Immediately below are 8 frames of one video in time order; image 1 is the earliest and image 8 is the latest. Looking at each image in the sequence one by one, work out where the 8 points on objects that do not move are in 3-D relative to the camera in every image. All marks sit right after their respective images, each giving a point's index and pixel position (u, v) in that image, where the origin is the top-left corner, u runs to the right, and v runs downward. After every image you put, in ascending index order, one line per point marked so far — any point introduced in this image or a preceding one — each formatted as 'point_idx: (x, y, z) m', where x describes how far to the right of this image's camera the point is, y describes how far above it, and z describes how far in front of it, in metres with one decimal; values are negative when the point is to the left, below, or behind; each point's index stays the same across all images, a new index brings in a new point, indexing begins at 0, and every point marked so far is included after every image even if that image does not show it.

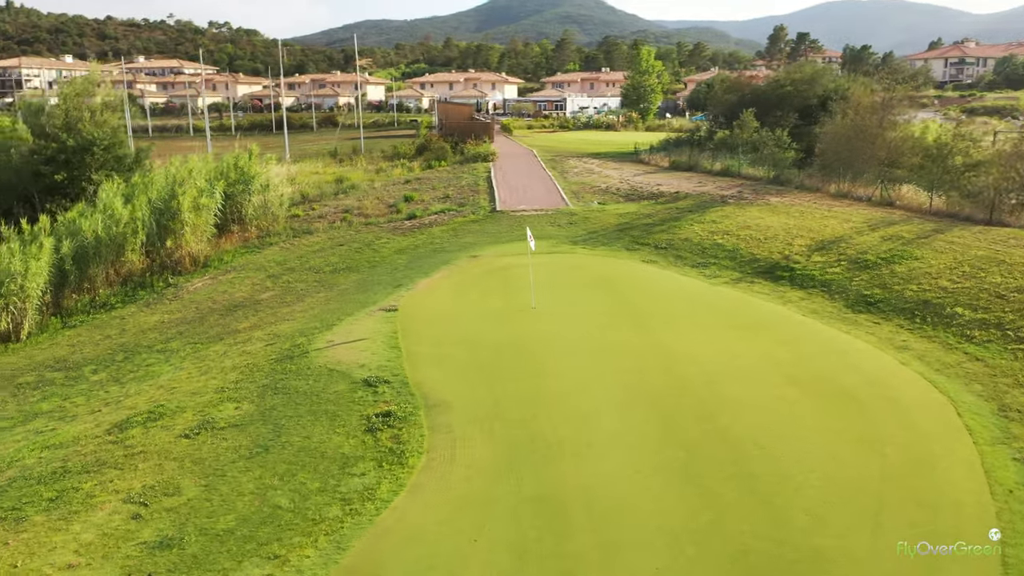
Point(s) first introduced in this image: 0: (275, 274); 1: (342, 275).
0: (-4.2, +0.2, +14.7) m
1: (-2.9, +0.2, +14.1) m
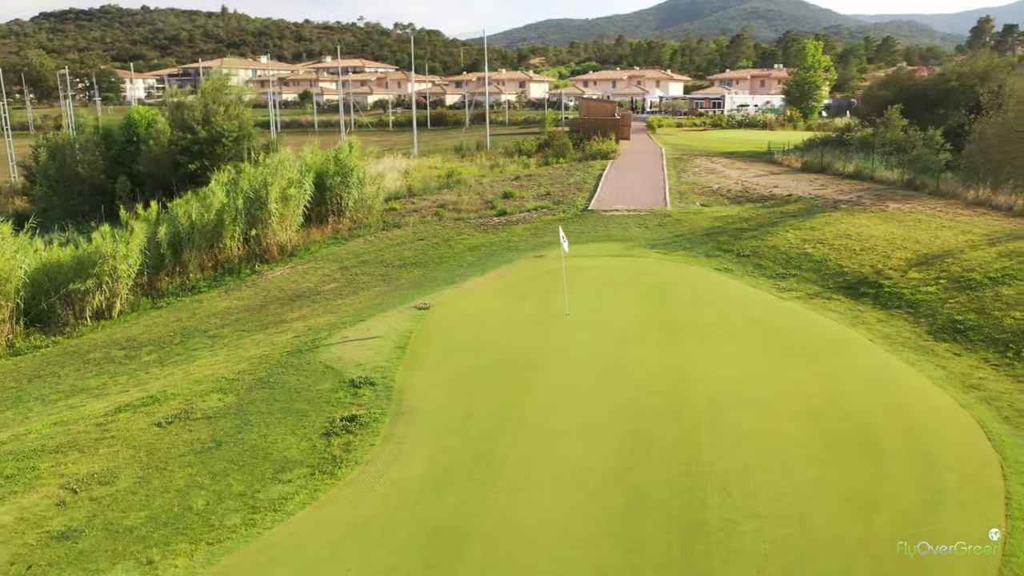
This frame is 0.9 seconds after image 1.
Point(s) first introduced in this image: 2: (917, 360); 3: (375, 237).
0: (-2.9, +0.4, +14.7) m
1: (-1.8, +0.3, +13.9) m
2: (+4.0, -0.7, +8.3) m
3: (-2.7, +1.0, +16.6) m
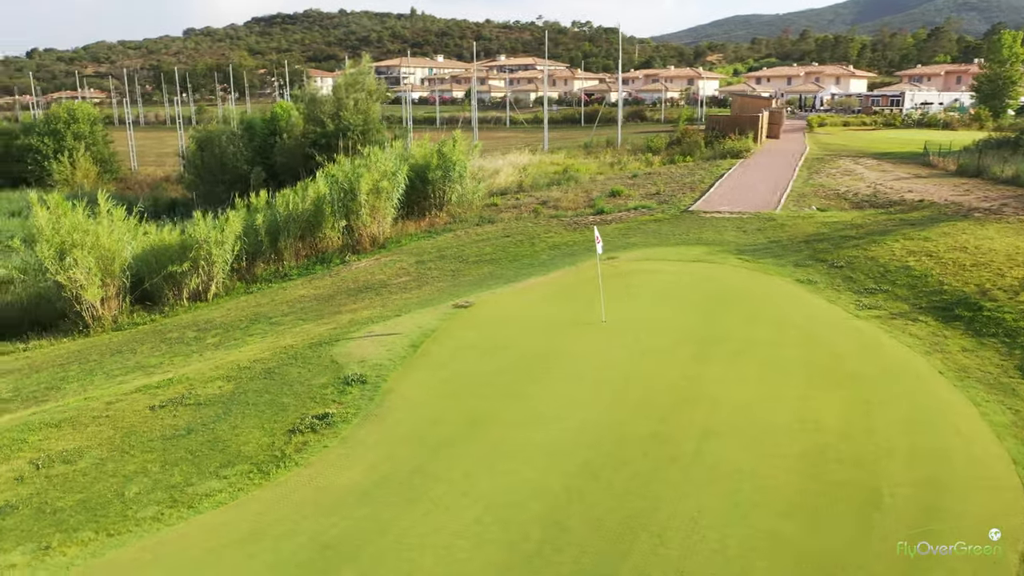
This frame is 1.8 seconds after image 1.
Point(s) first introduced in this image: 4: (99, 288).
0: (-1.5, +0.5, +14.6) m
1: (-0.6, +0.3, +13.5) m
2: (+3.9, -0.9, +6.9) m
3: (-0.9, +1.1, +16.4) m
4: (-7.0, 0.0, +14.1) m
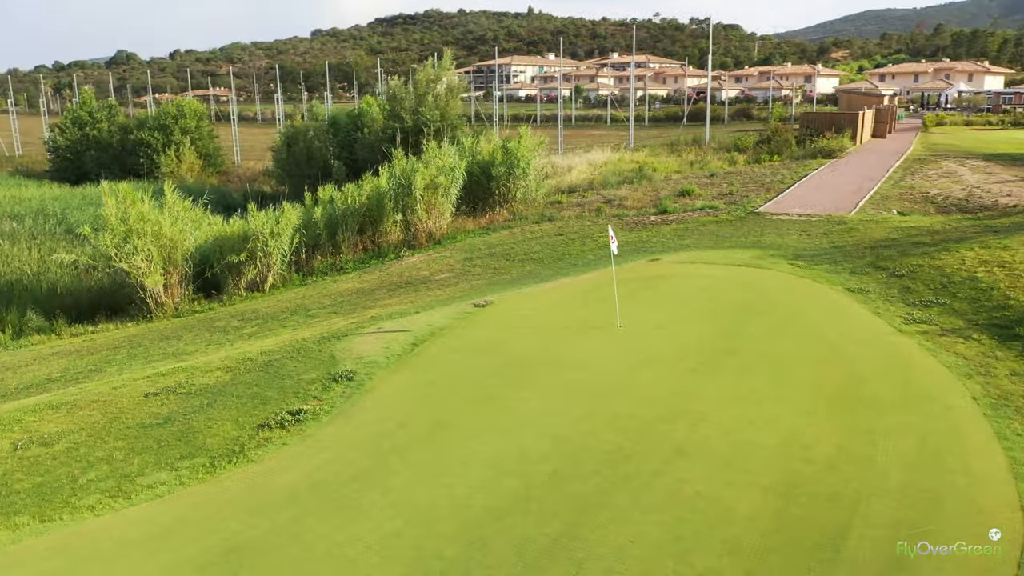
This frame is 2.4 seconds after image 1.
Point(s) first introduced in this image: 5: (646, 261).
0: (-0.6, +0.5, +14.3) m
1: (+0.1, +0.4, +13.2) m
2: (+3.7, -1.0, +6.0) m
3: (+0.2, +1.1, +16.1) m
4: (-6.2, +0.2, +14.6) m
5: (+1.9, +0.4, +12.0) m
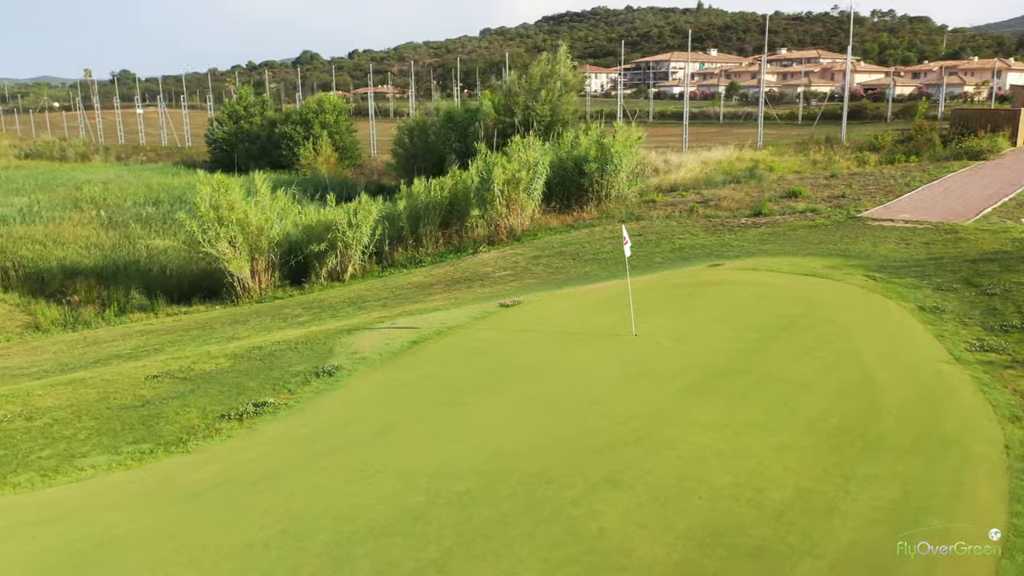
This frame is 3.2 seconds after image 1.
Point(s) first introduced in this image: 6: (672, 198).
0: (+0.5, +0.5, +13.9) m
1: (+1.0, +0.3, +12.6) m
2: (+3.1, -1.2, +4.9) m
3: (+1.7, +1.1, +15.4) m
4: (-4.9, +0.5, +15.1) m
5: (+2.6, +0.3, +11.1) m
6: (+3.4, +1.9, +17.4) m
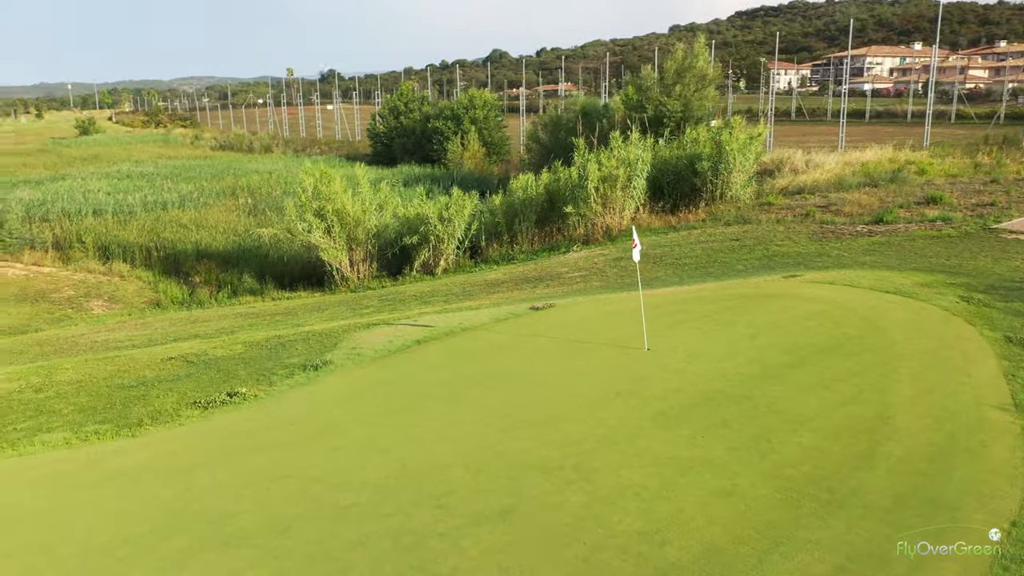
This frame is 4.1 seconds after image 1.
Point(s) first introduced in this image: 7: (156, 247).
0: (+1.8, +0.5, +13.1) m
1: (+2.0, +0.3, +11.7) m
2: (+2.3, -1.4, +3.7) m
3: (+3.3, +1.0, +14.3) m
4: (-3.2, +0.7, +15.5) m
5: (+3.2, +0.1, +9.9) m
6: (+5.4, +1.7, +15.9) m
7: (-8.2, +0.9, +19.2) m
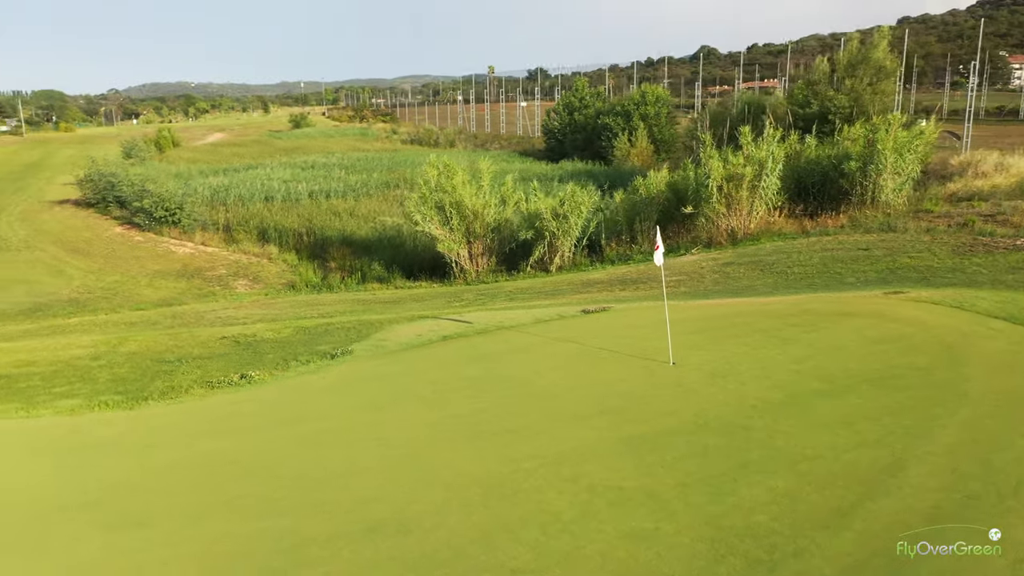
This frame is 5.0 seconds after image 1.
0: (+3.3, +0.4, +12.0) m
1: (+3.1, +0.1, +10.7) m
2: (+1.5, -1.5, +2.9) m
3: (+5.0, +0.8, +12.9) m
4: (-1.0, +0.8, +15.5) m
5: (+3.9, -0.1, +8.7) m
6: (+7.5, +1.3, +14.0) m
7: (-5.0, +1.3, +20.3) m
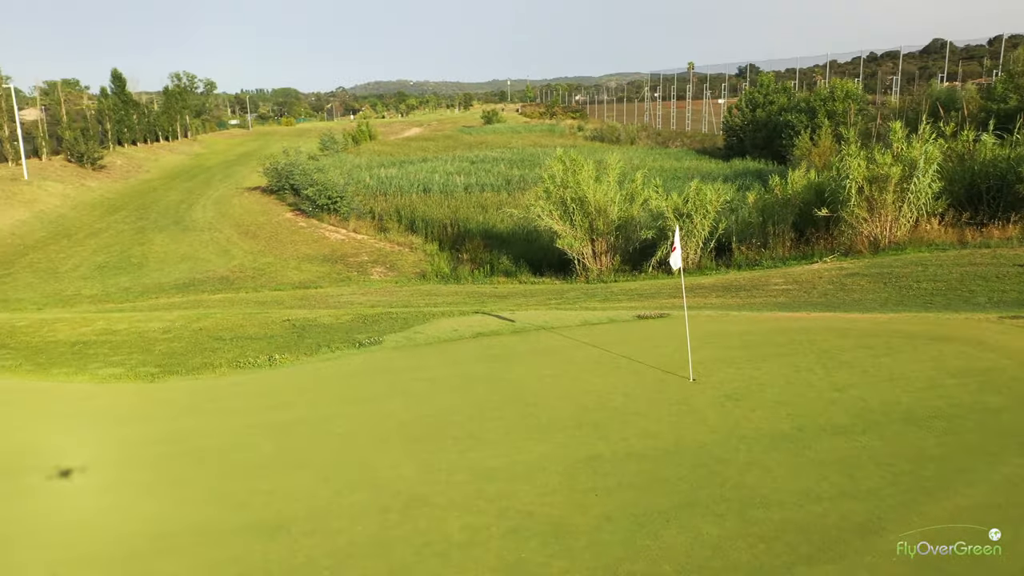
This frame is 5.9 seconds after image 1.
0: (+4.5, +0.2, +10.7) m
1: (+4.1, 0.0, +9.4) m
2: (+0.6, -1.5, +2.2) m
3: (+6.5, +0.5, +11.1) m
4: (+1.2, +0.9, +15.1) m
5: (+4.4, -0.3, +7.3) m
6: (+9.1, +0.9, +11.6) m
7: (-1.6, +1.6, +20.7) m
